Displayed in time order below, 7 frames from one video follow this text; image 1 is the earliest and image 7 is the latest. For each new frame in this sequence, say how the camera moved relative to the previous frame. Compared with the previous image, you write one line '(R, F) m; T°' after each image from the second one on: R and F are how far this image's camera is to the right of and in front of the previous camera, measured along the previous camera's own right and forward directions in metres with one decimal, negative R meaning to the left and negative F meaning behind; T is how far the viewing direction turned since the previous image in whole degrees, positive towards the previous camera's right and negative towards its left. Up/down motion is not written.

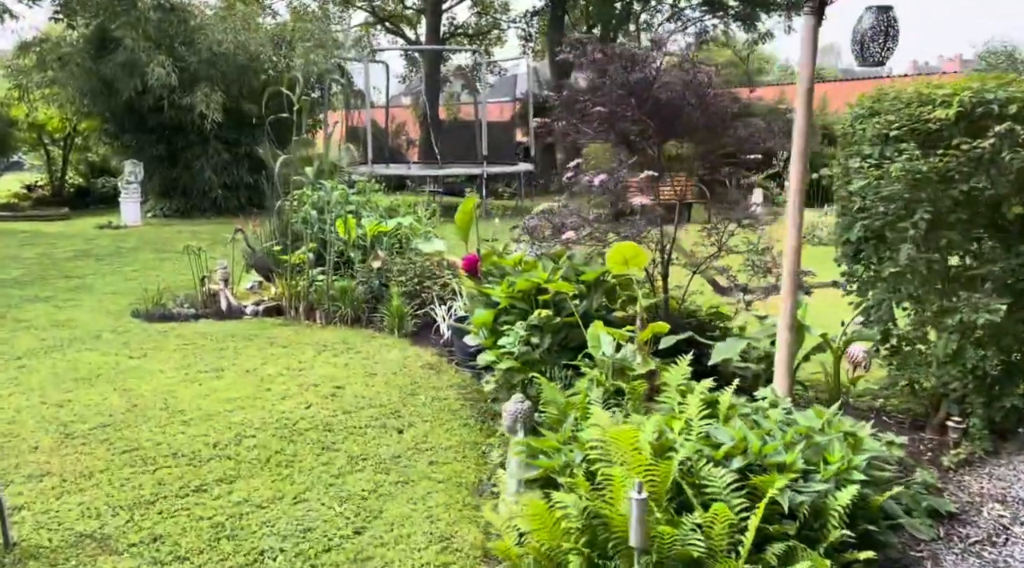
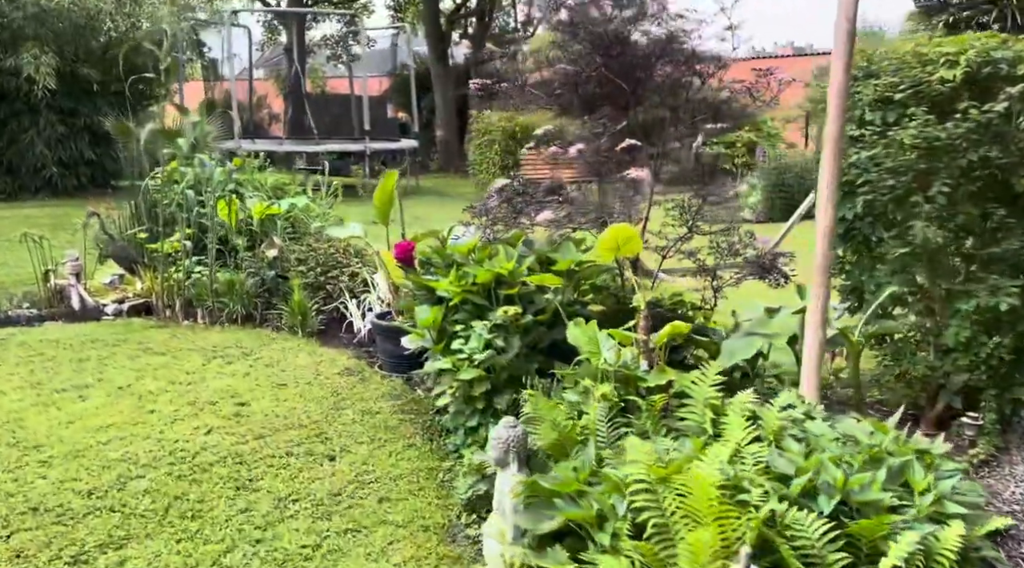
(-0.4, +0.7) m; +9°
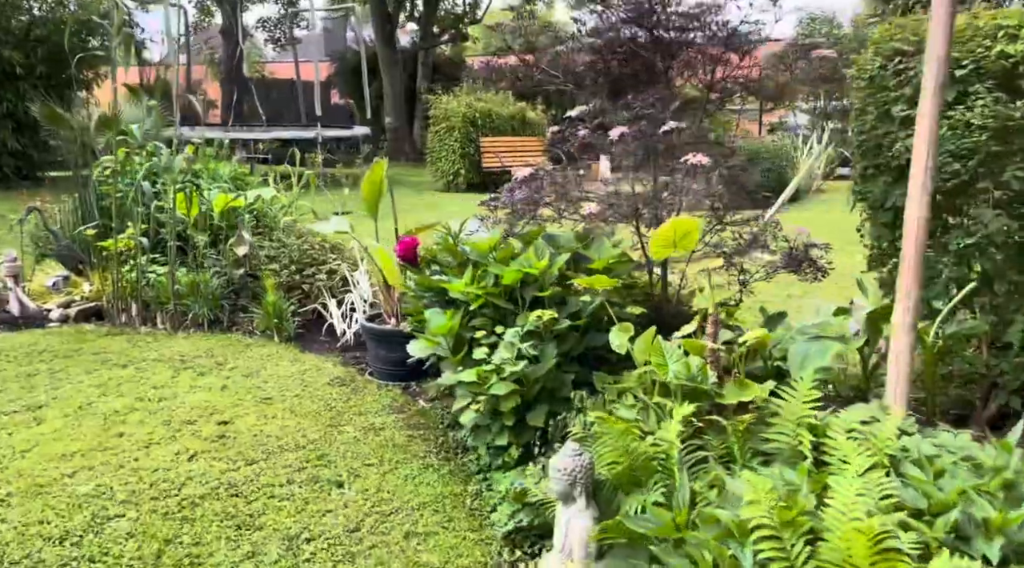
(-0.3, +0.4) m; +4°
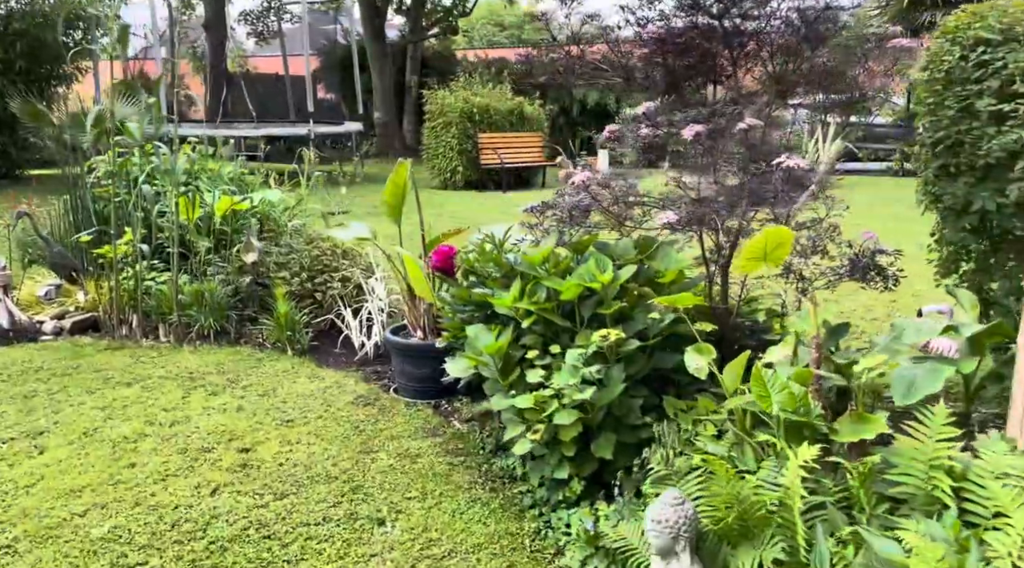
(-0.2, +0.3) m; +1°
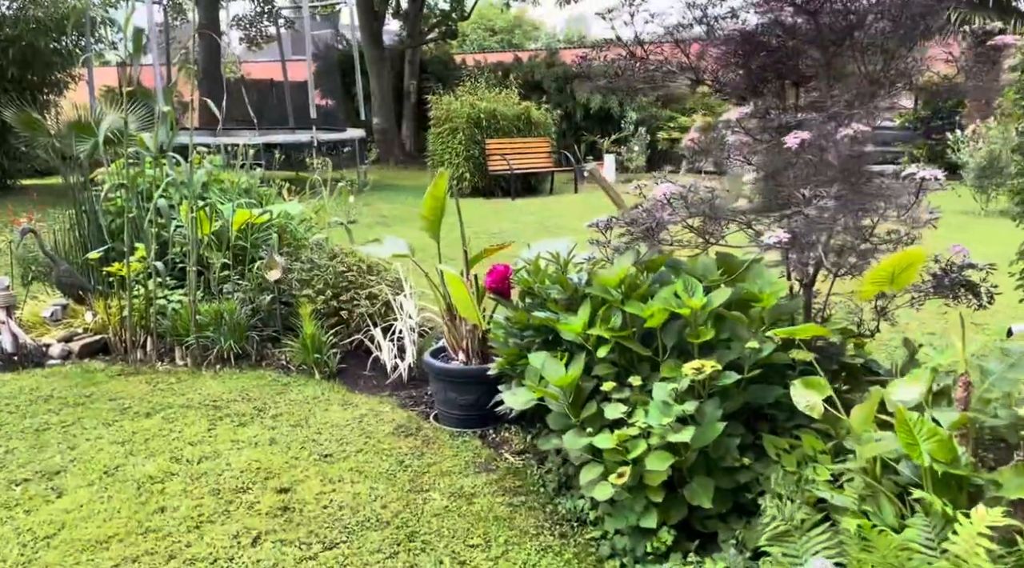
(-0.2, +0.3) m; +1°
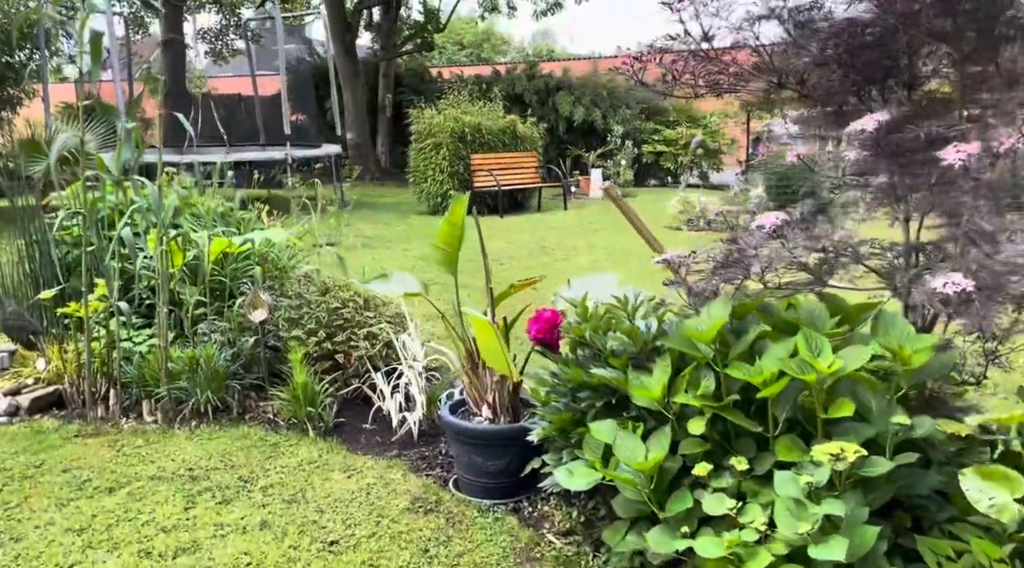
(-0.2, +0.6) m; +2°
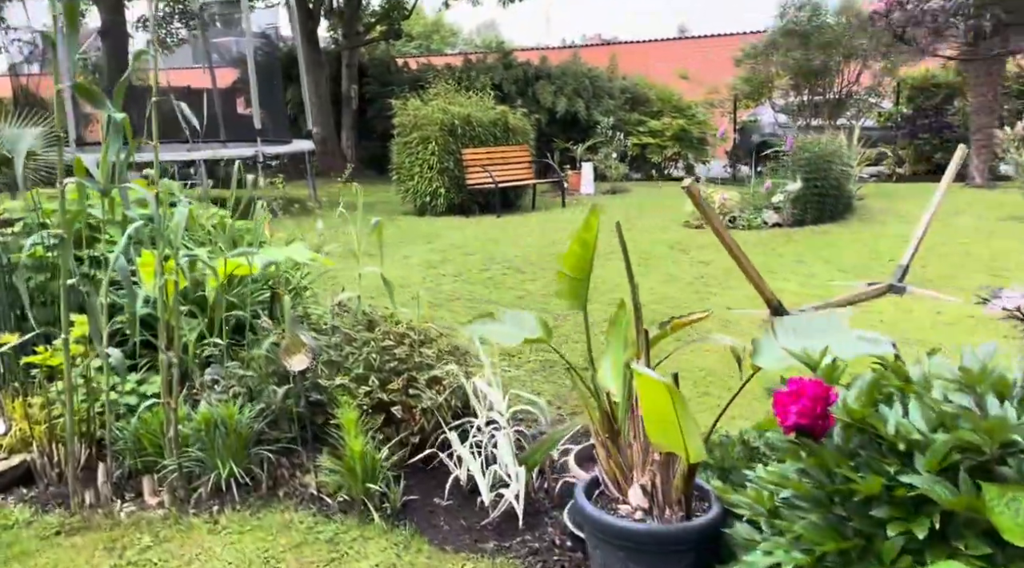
(-0.5, +0.9) m; +3°
